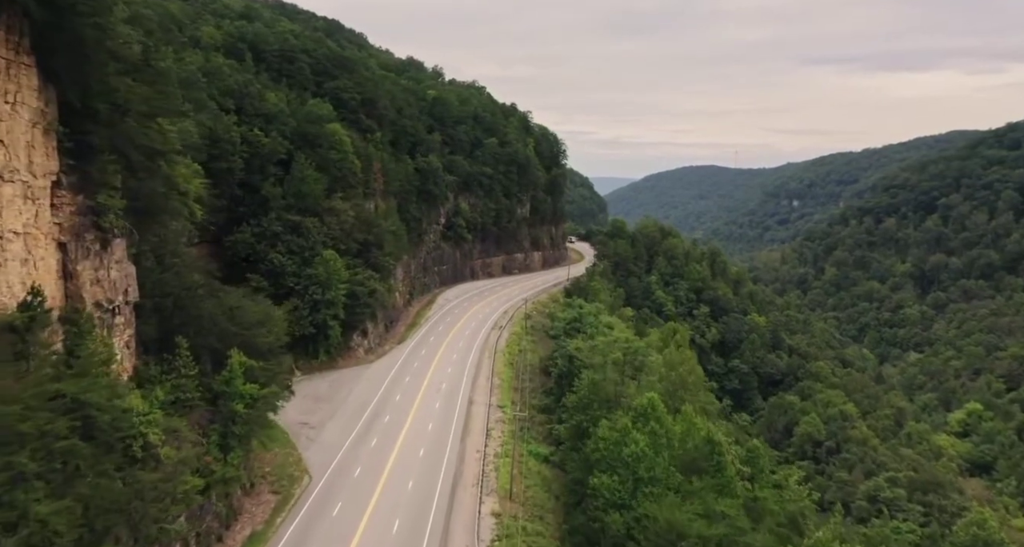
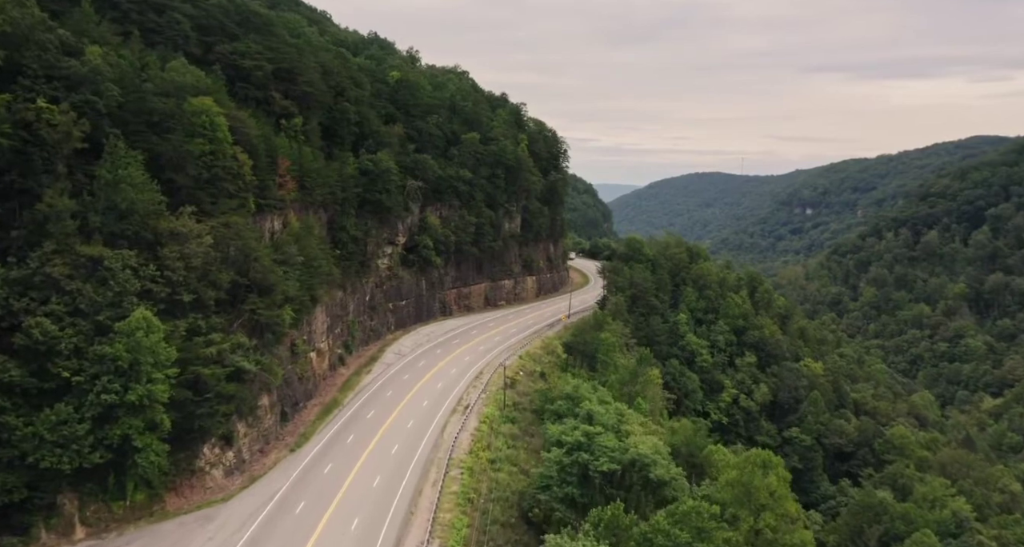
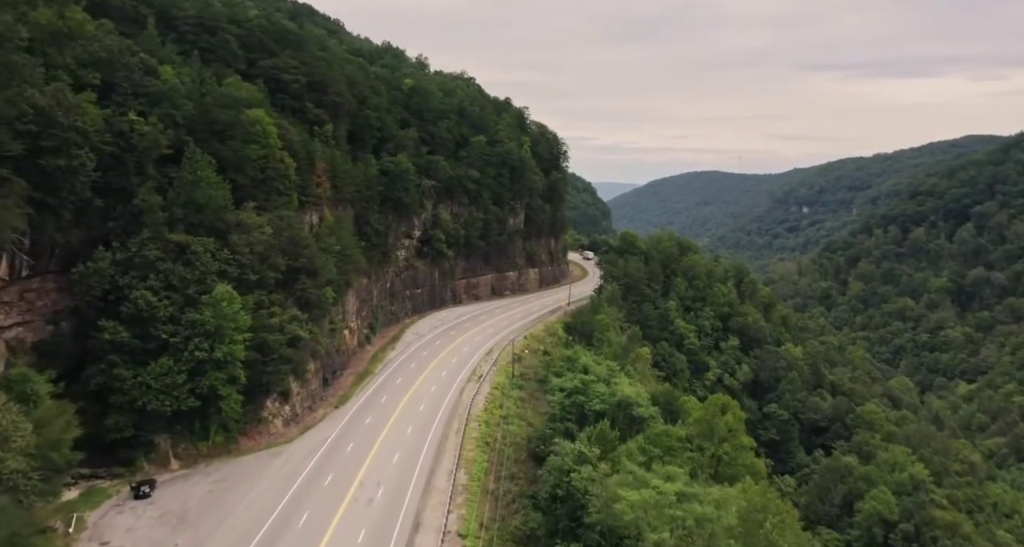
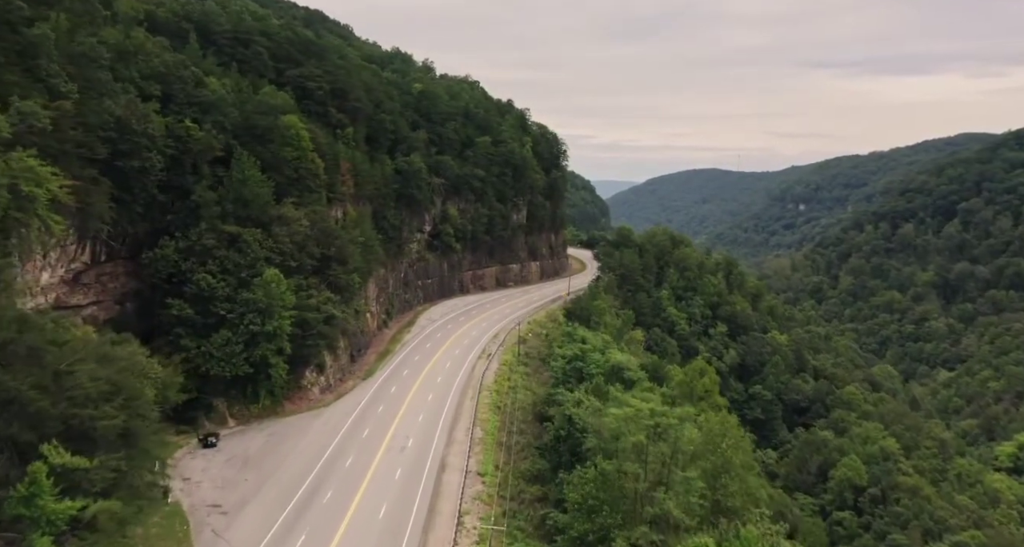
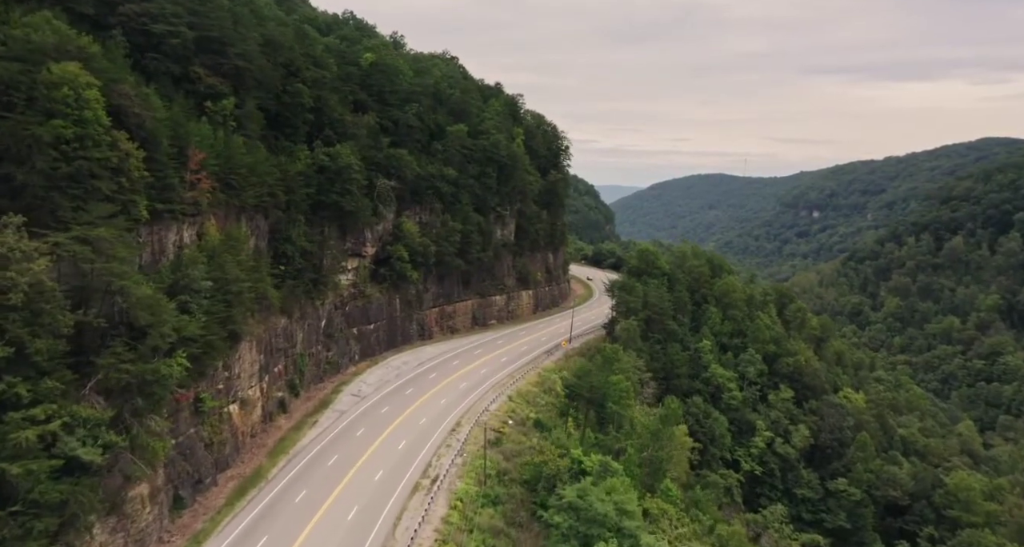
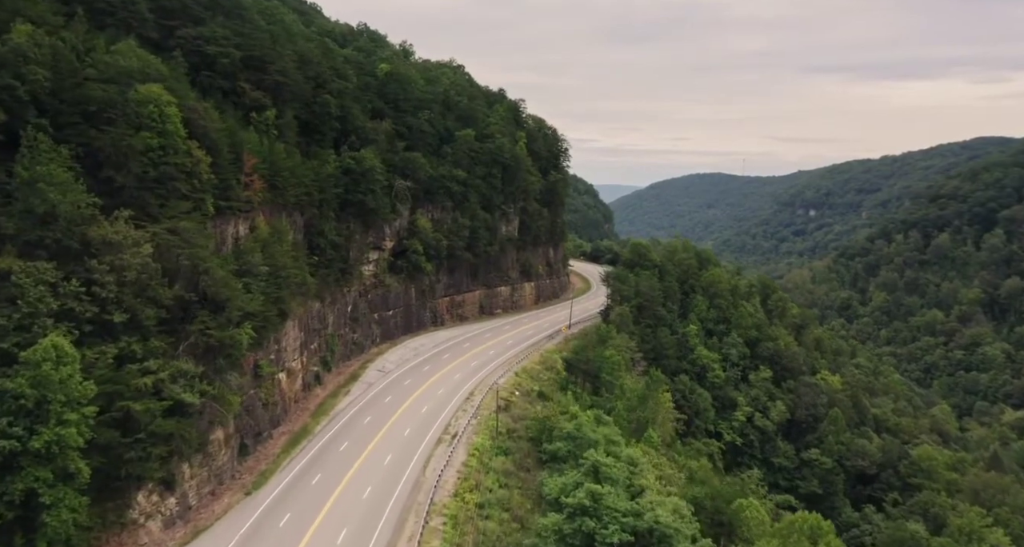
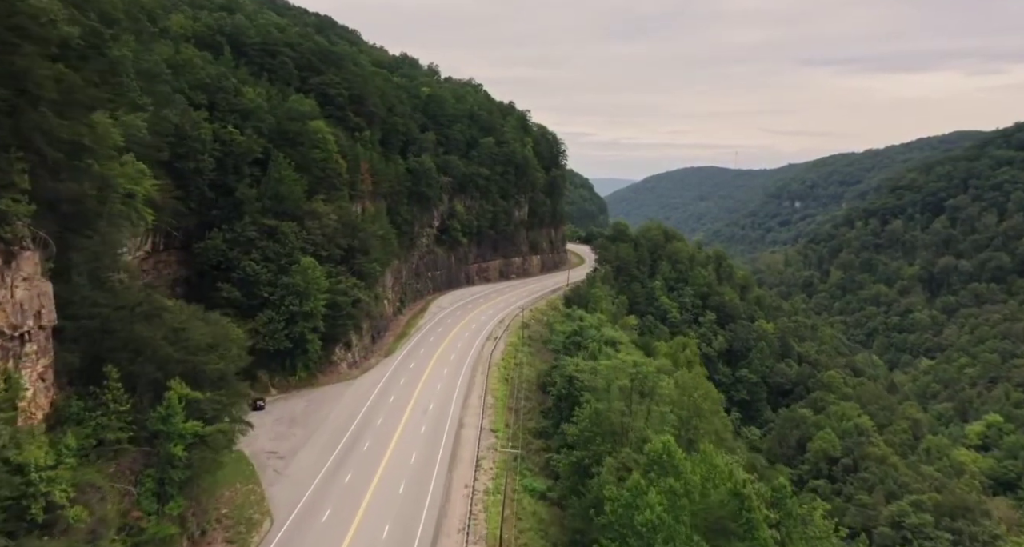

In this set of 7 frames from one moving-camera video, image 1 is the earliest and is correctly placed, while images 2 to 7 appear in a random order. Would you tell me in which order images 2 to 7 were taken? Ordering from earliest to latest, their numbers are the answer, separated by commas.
7, 4, 3, 2, 6, 5
